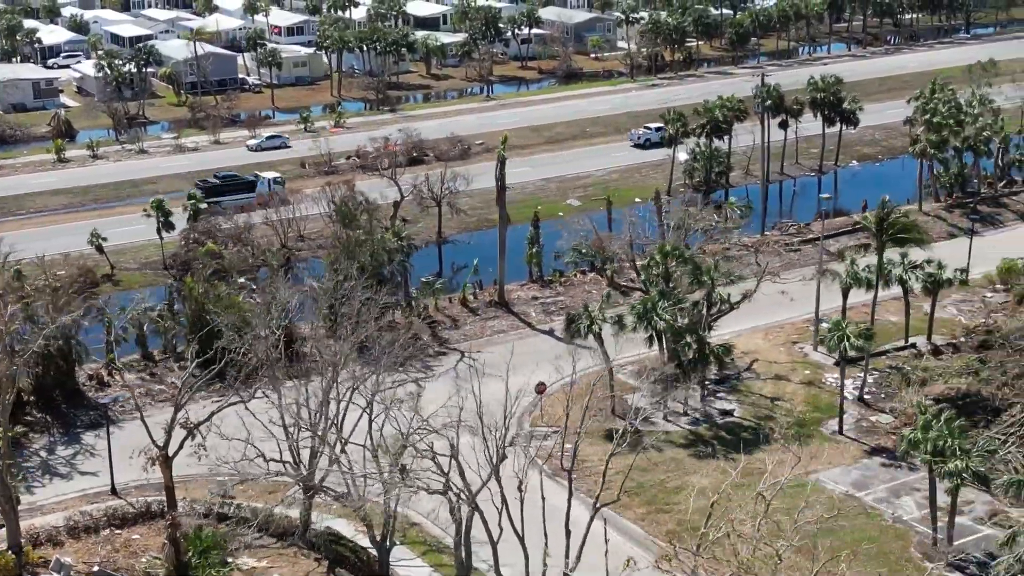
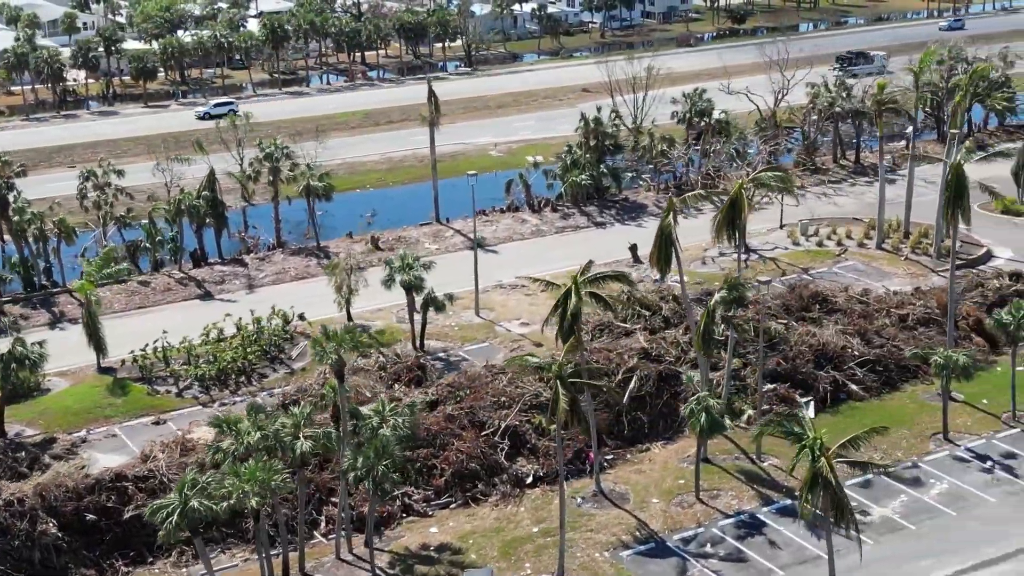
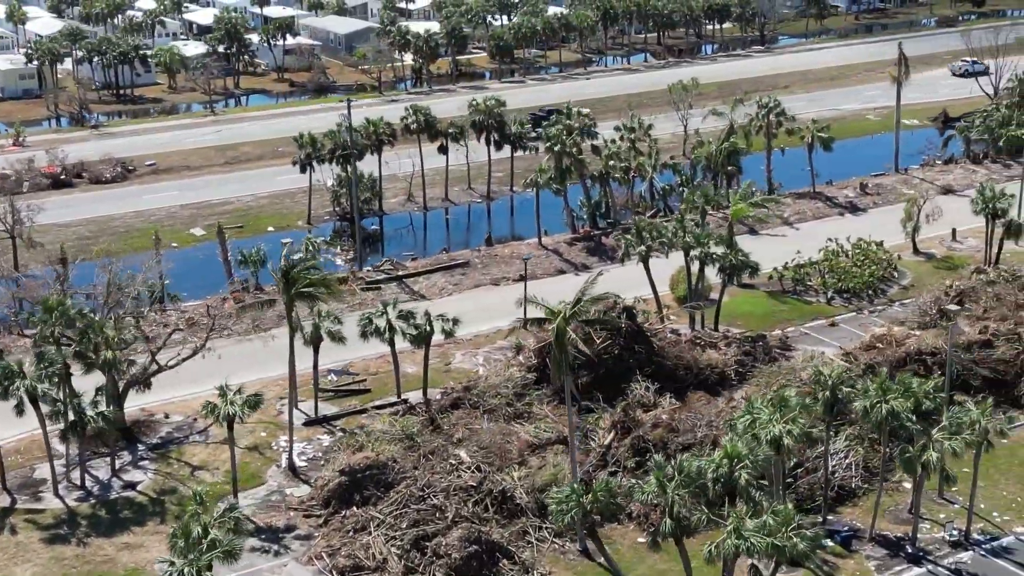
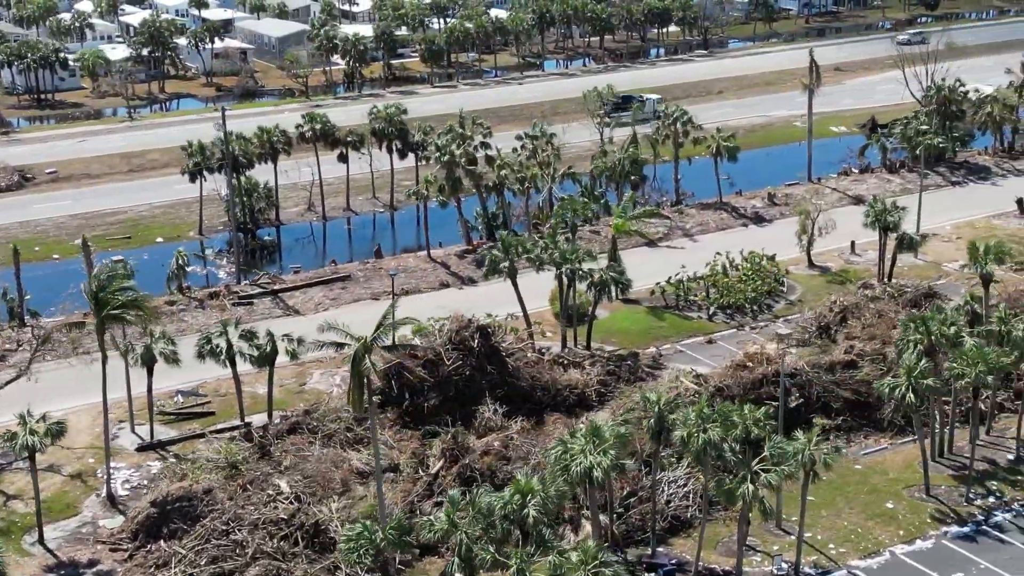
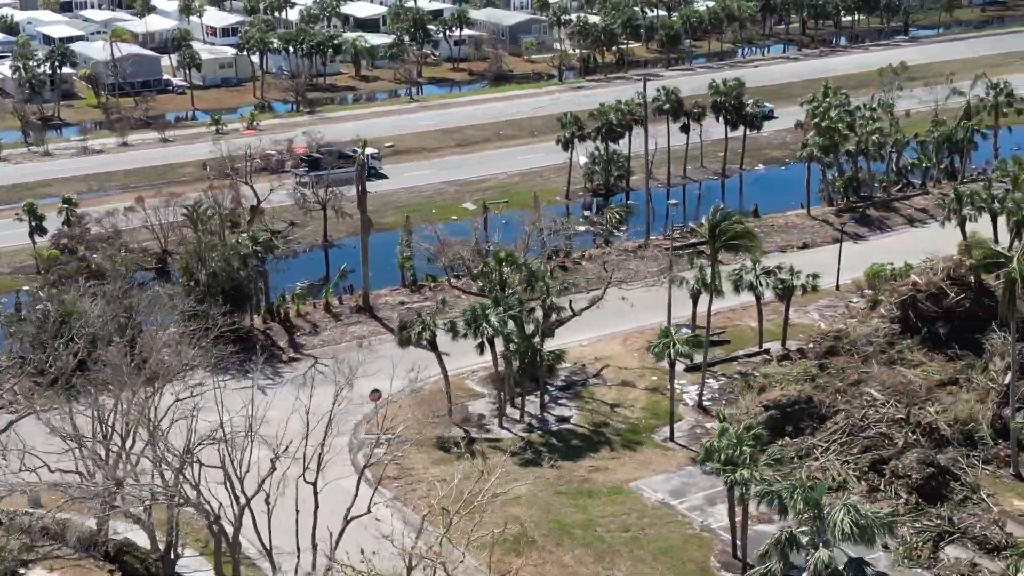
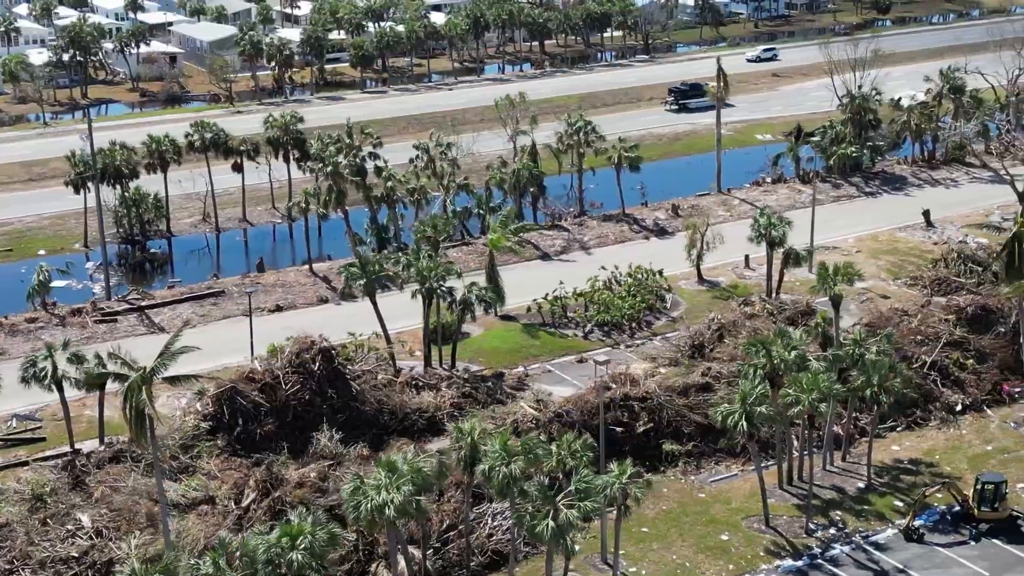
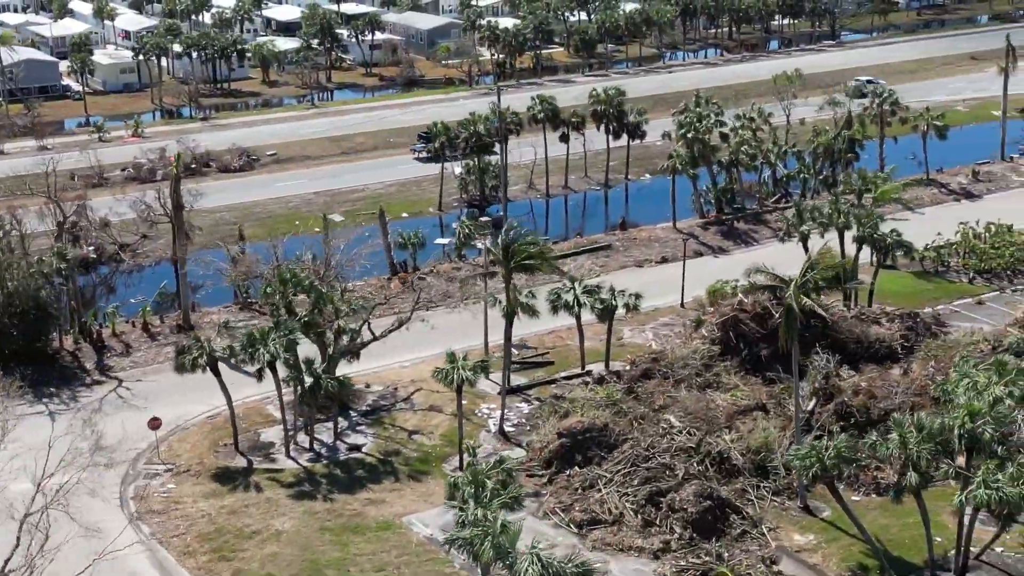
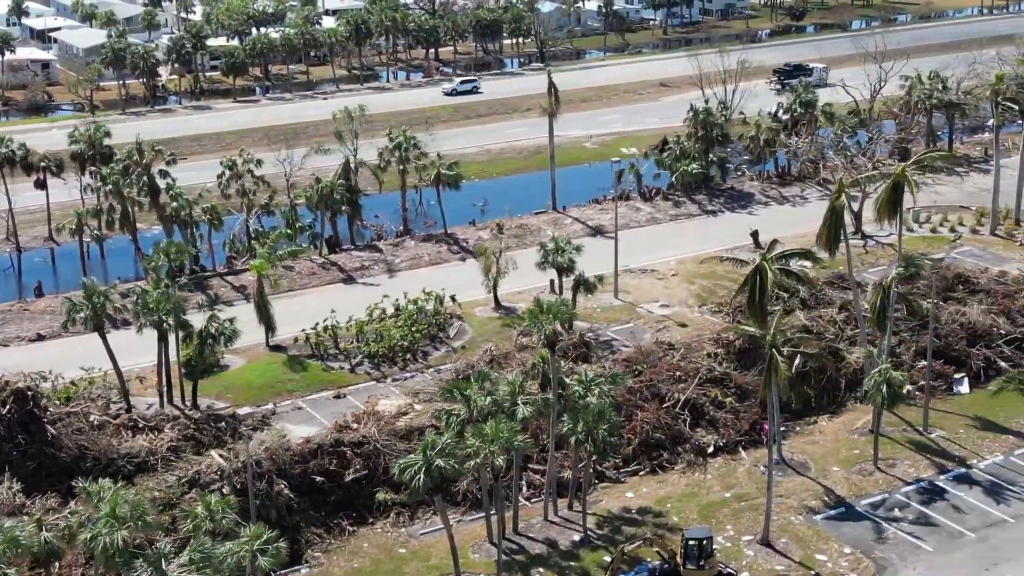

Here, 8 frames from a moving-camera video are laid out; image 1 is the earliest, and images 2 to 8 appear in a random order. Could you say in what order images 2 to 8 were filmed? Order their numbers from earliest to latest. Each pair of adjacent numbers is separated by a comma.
5, 7, 3, 4, 6, 8, 2
